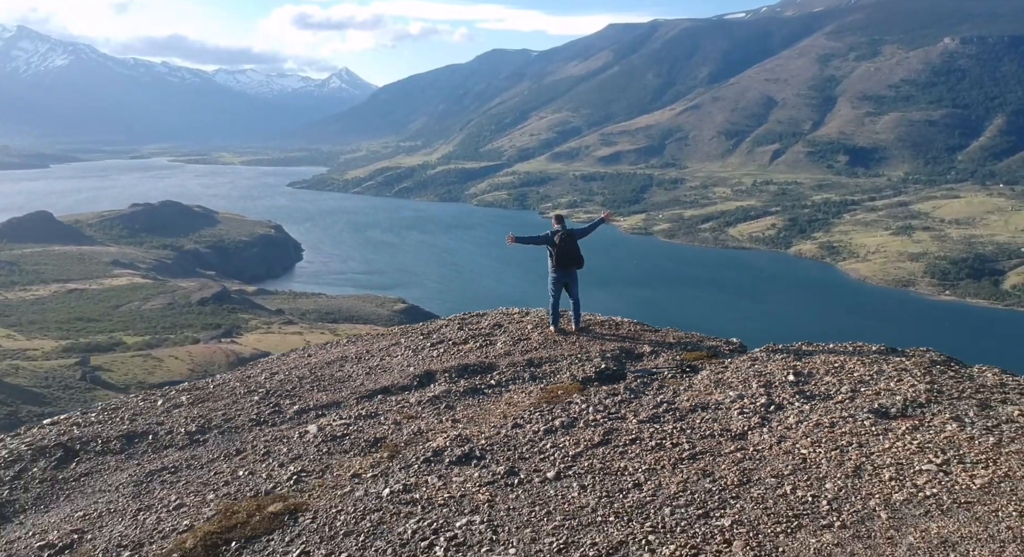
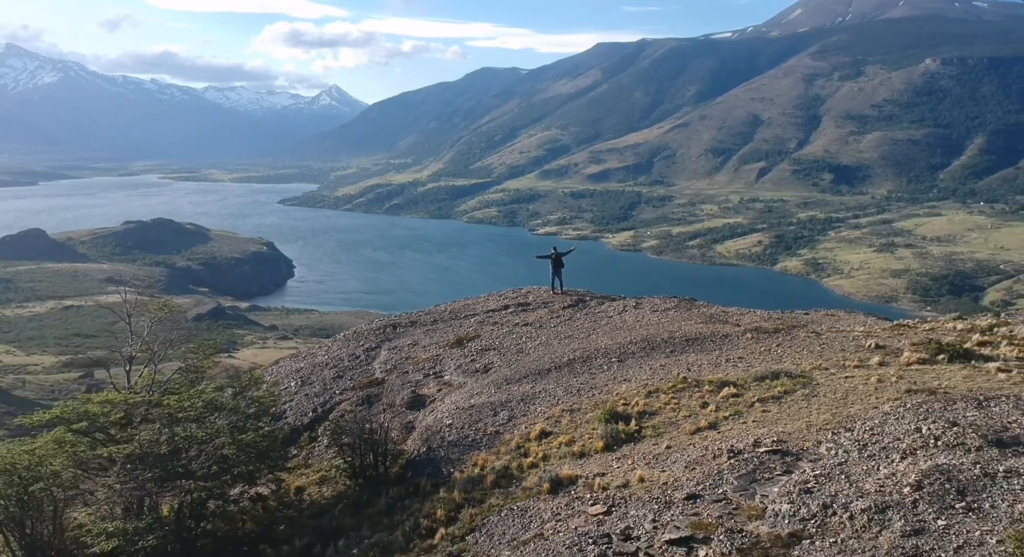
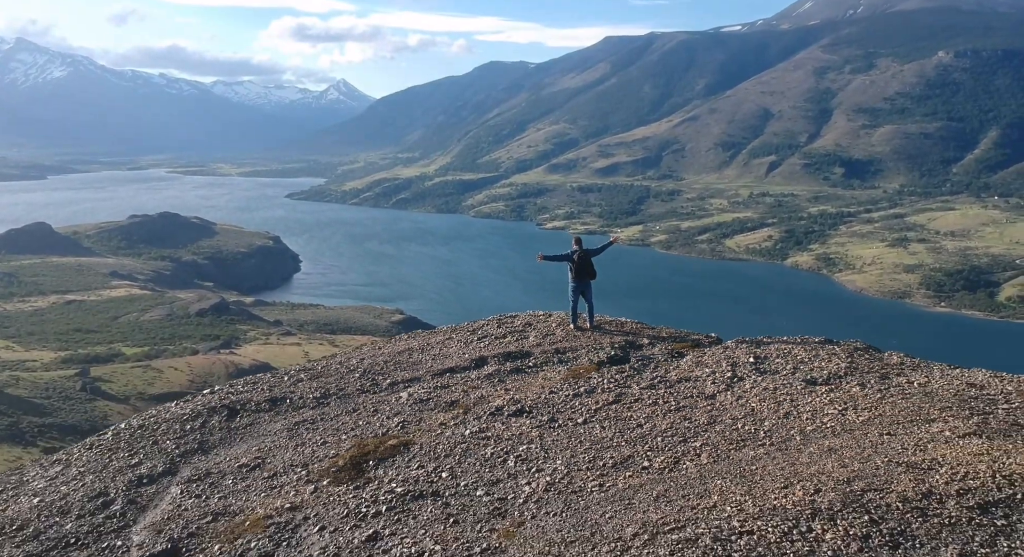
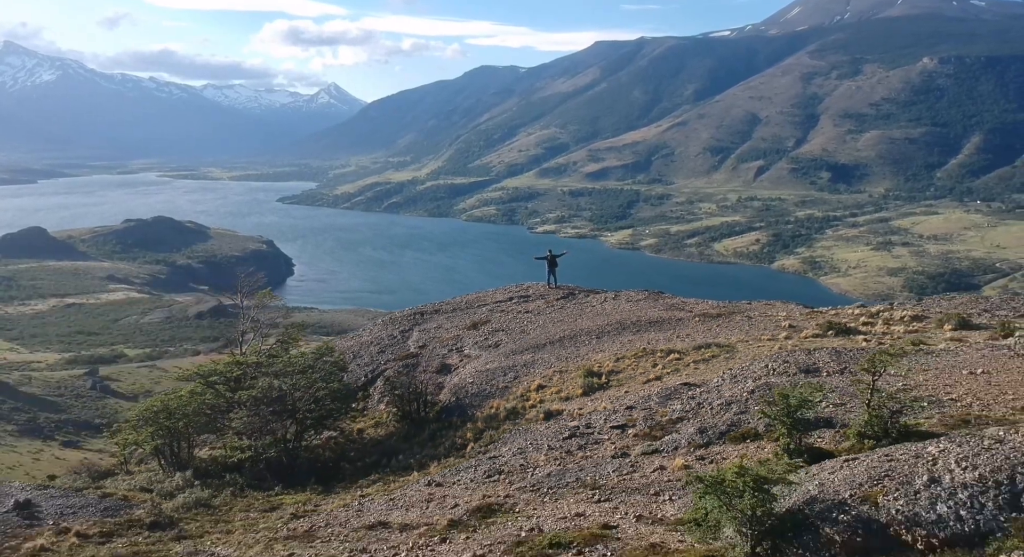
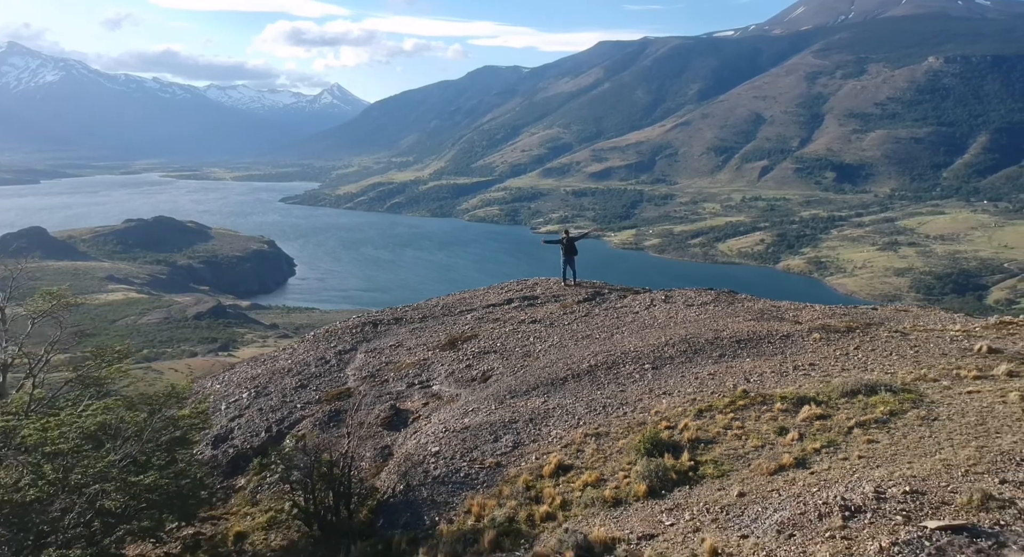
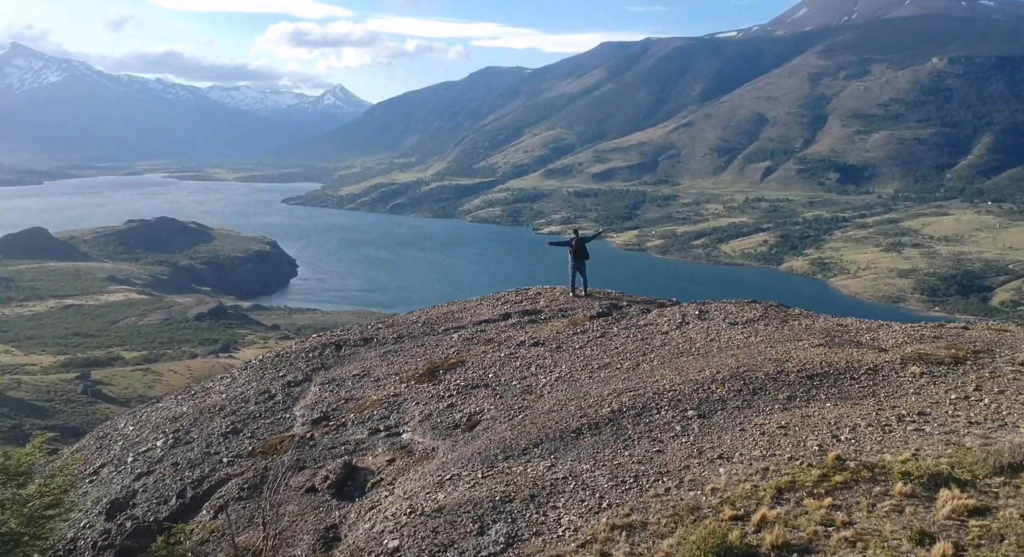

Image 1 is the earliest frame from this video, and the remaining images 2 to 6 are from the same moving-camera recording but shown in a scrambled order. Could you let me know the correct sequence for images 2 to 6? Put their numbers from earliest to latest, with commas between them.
3, 6, 5, 2, 4
